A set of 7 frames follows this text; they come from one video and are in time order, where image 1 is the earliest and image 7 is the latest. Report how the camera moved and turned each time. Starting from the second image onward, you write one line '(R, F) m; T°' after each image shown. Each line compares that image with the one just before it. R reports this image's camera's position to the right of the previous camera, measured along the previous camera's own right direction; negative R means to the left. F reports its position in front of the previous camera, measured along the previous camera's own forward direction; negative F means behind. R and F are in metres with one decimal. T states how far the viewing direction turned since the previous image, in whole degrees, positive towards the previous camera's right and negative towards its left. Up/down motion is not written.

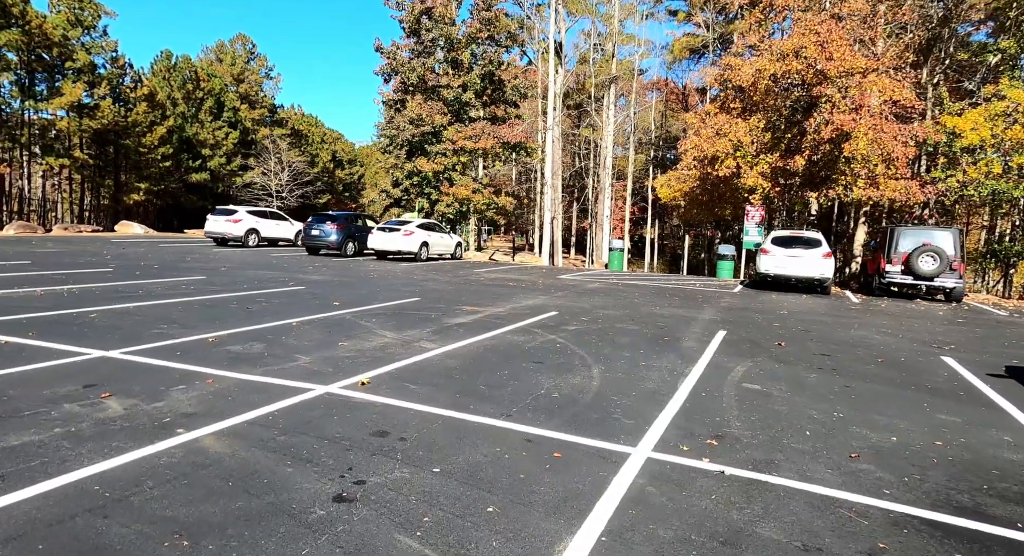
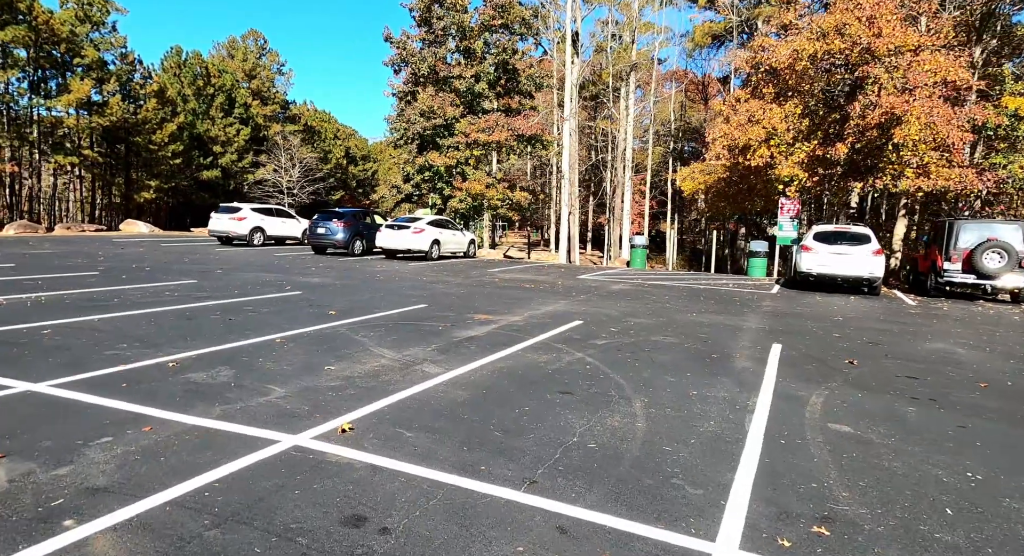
(0.0, +1.2) m; -1°
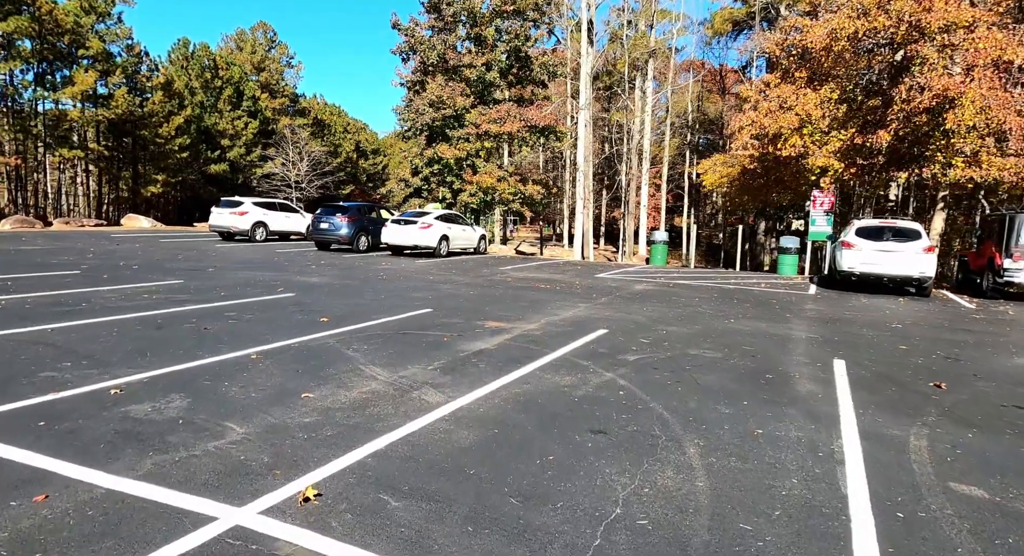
(0.0, +1.1) m; -1°
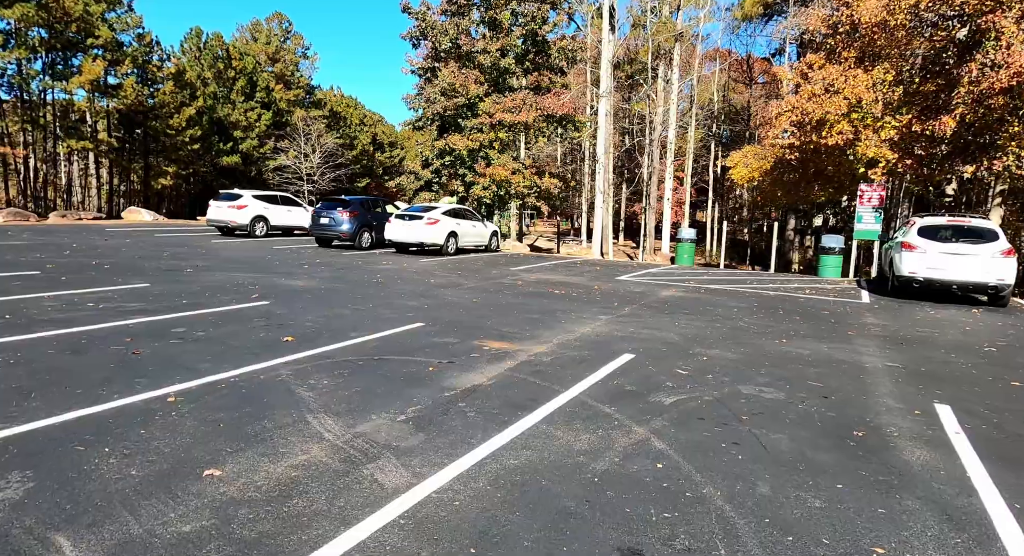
(+0.1, +1.4) m; -2°
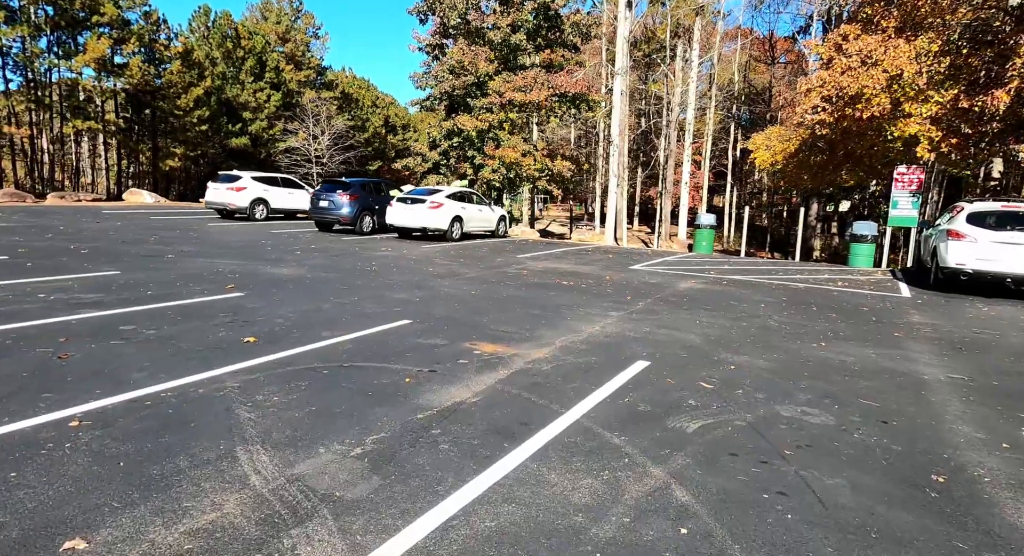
(+0.2, +0.9) m; -1°
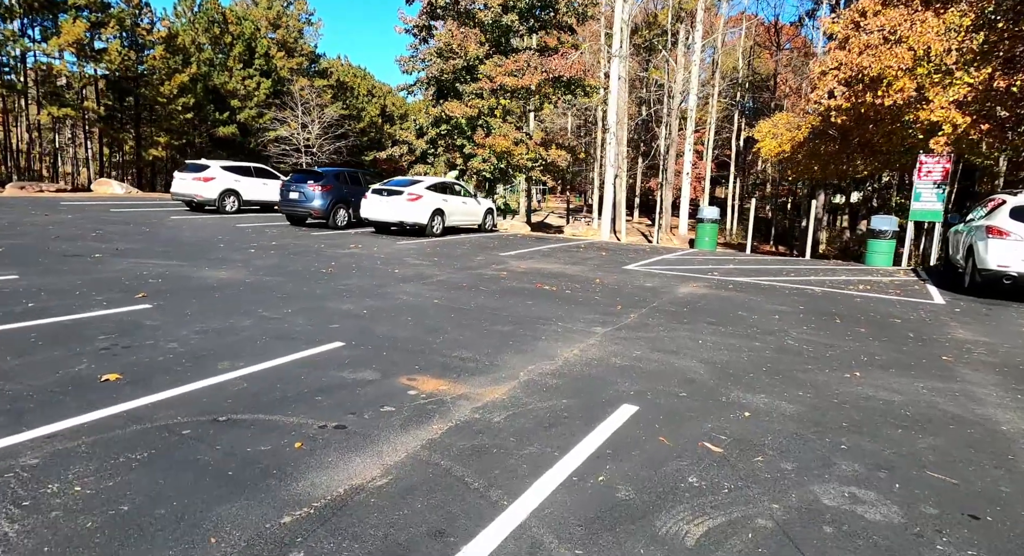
(+0.4, +1.3) m; 0°
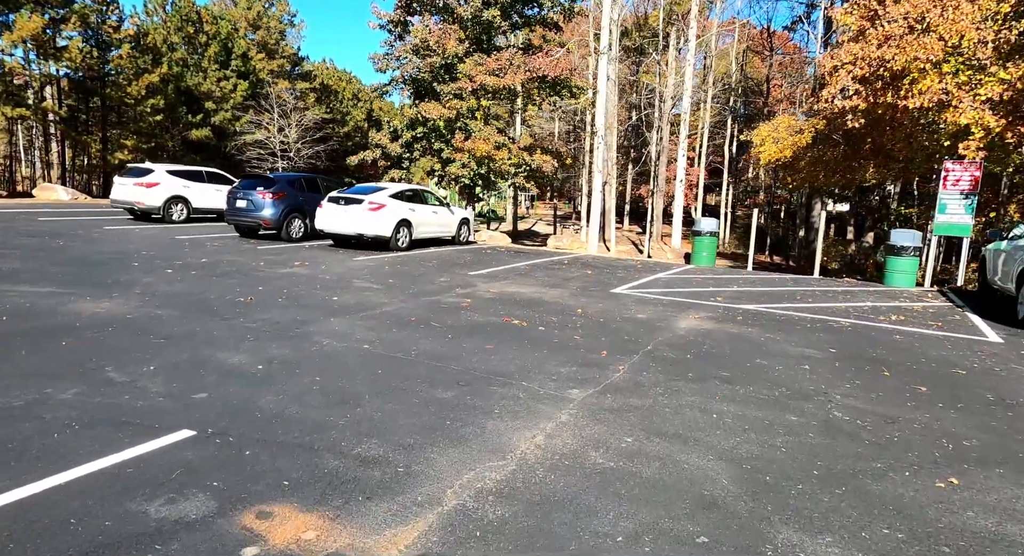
(+0.3, +1.7) m; +1°
